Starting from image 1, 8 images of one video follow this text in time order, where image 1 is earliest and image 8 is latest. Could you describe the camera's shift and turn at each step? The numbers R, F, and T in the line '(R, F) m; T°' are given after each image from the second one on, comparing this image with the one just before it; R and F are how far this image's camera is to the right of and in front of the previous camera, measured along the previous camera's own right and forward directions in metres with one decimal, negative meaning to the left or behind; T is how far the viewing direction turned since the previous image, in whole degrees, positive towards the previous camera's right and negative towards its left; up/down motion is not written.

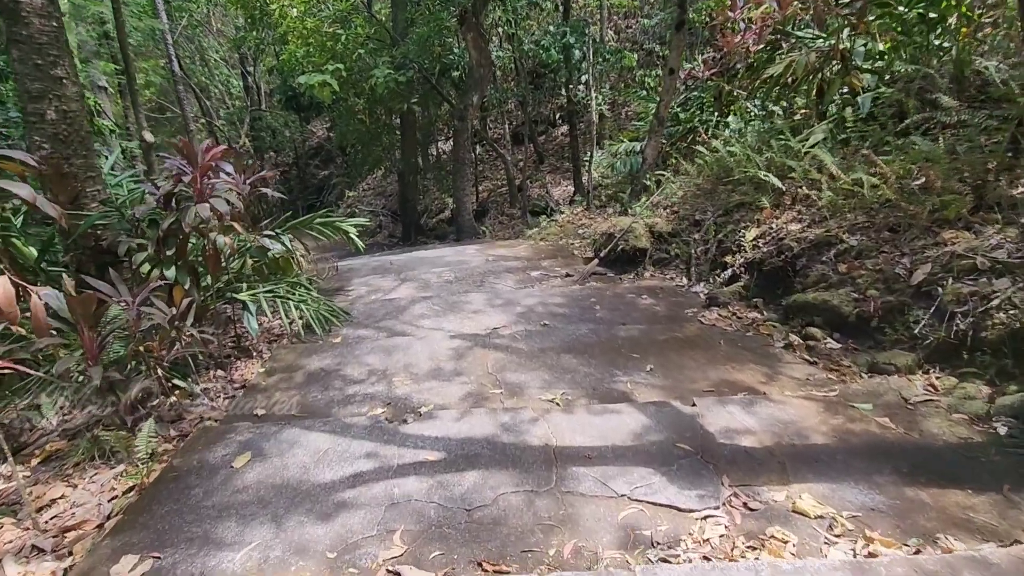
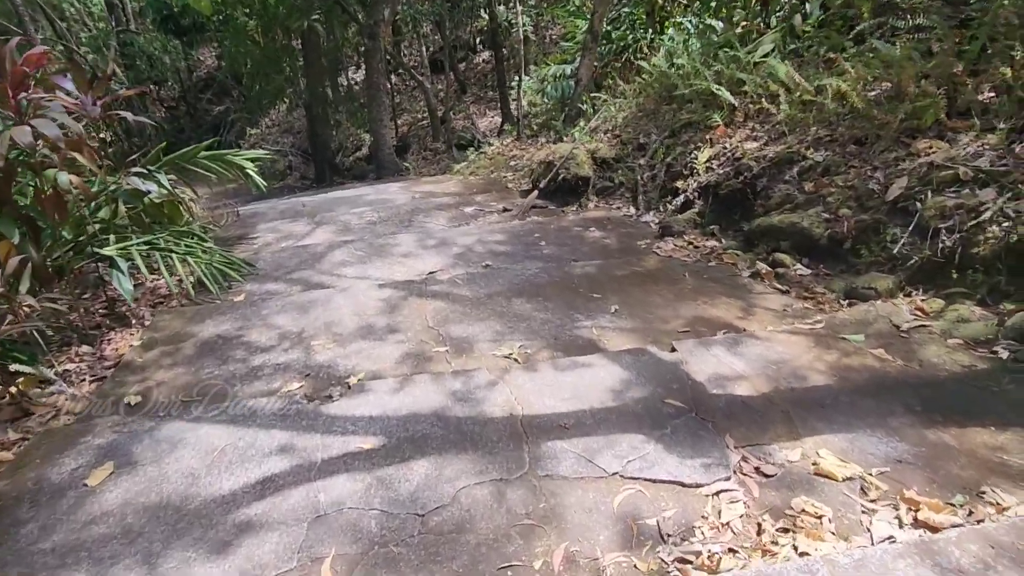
(-0.1, +0.7) m; +8°
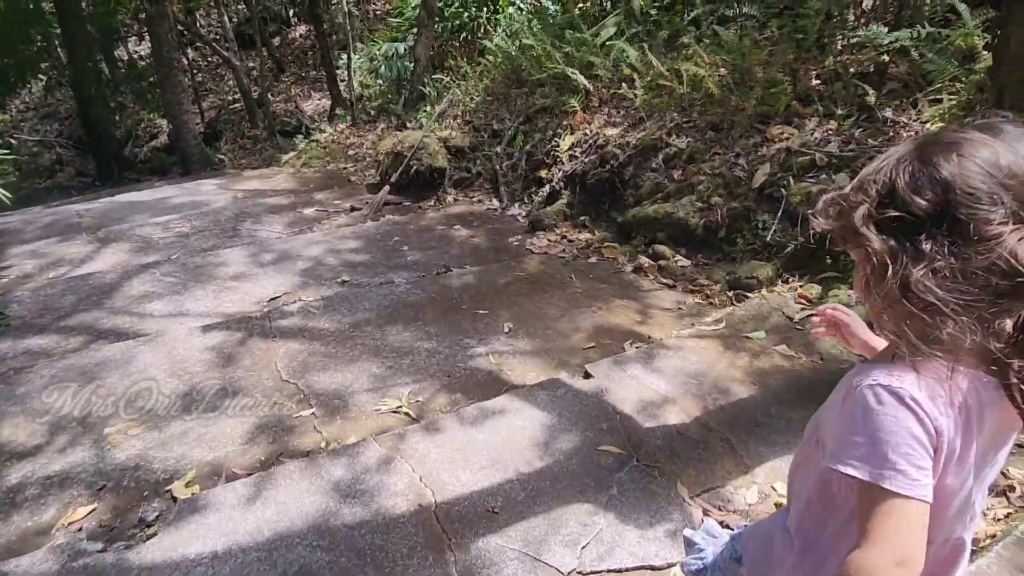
(-0.1, +0.6) m; +16°
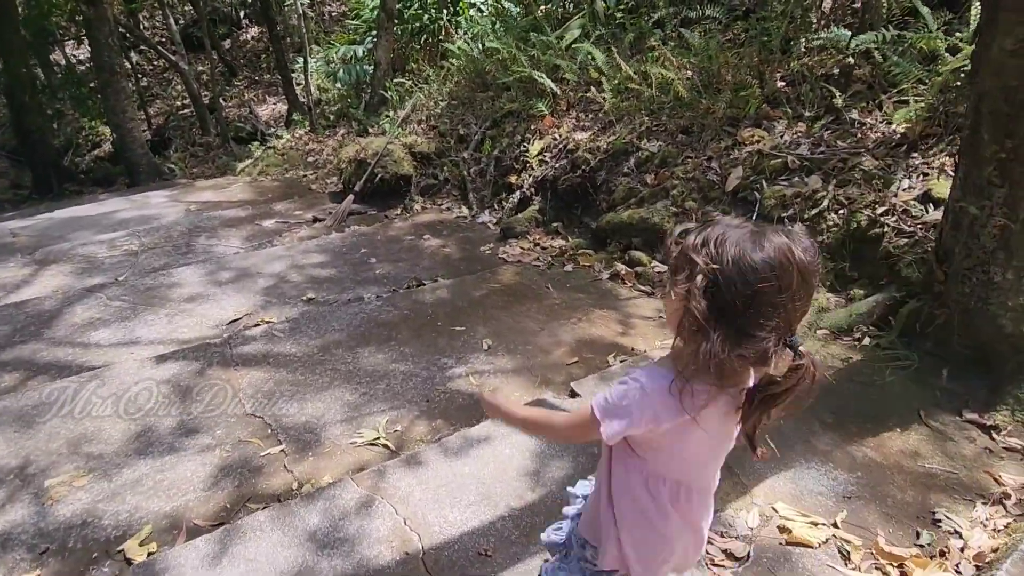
(-0.1, +0.1) m; +4°
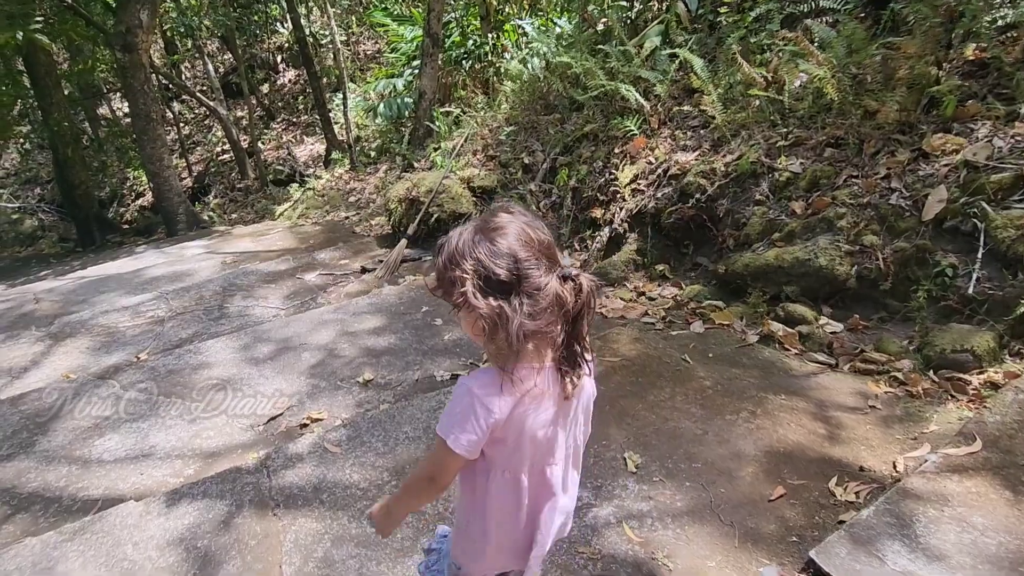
(-0.5, +0.9) m; -4°
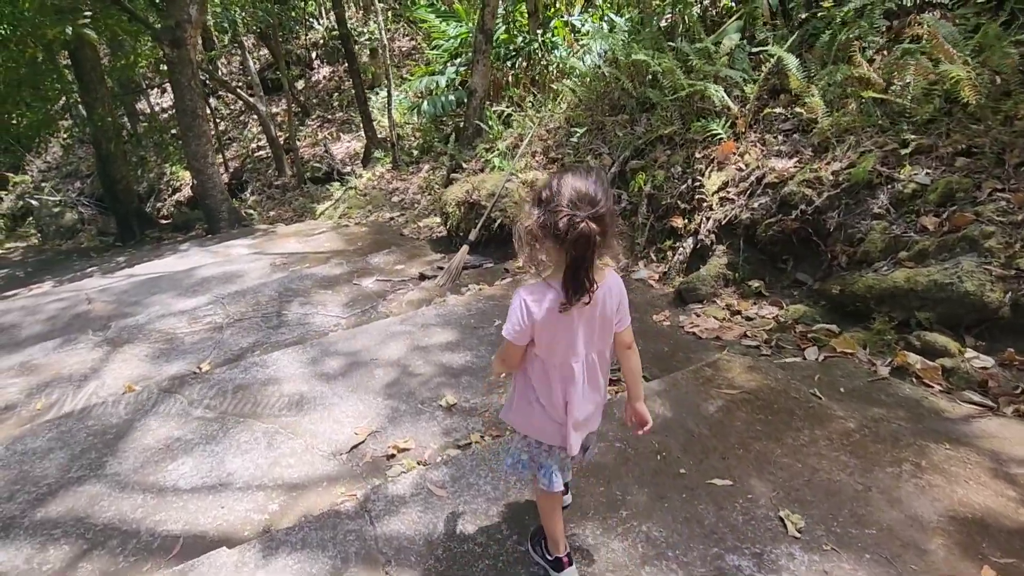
(-0.4, +0.2) m; -2°
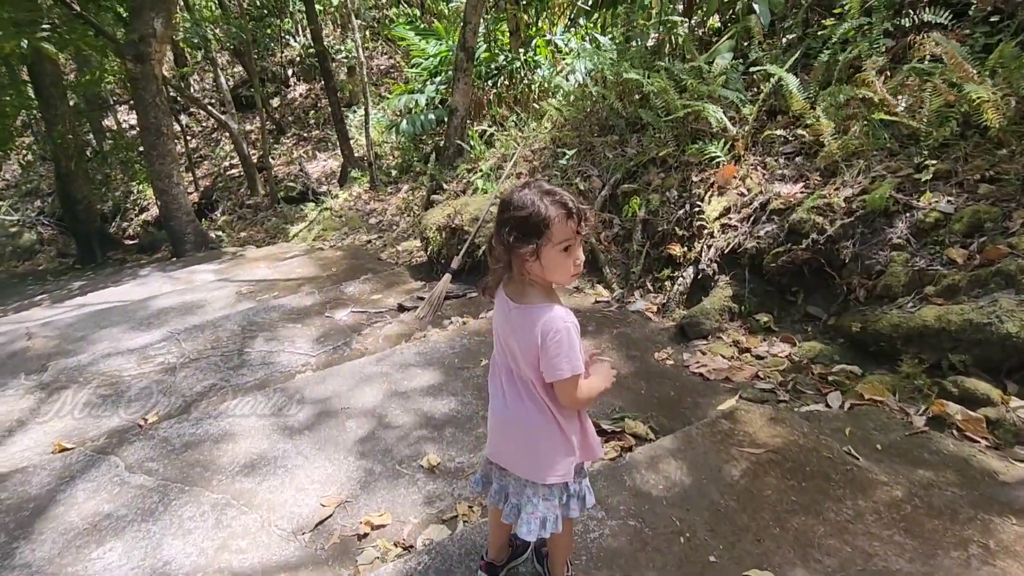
(-0.1, +0.3) m; +2°
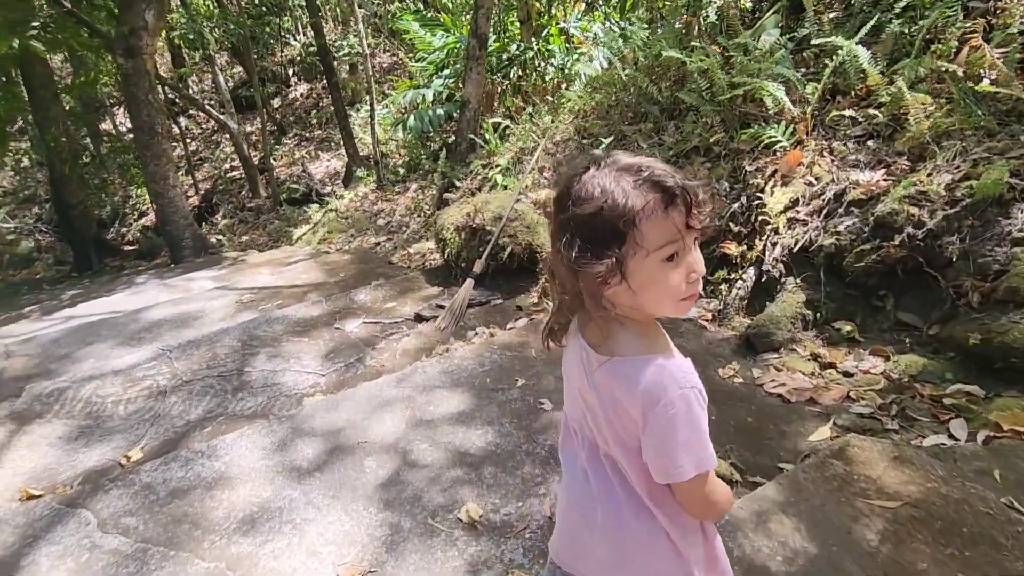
(-0.2, +0.5) m; 0°
